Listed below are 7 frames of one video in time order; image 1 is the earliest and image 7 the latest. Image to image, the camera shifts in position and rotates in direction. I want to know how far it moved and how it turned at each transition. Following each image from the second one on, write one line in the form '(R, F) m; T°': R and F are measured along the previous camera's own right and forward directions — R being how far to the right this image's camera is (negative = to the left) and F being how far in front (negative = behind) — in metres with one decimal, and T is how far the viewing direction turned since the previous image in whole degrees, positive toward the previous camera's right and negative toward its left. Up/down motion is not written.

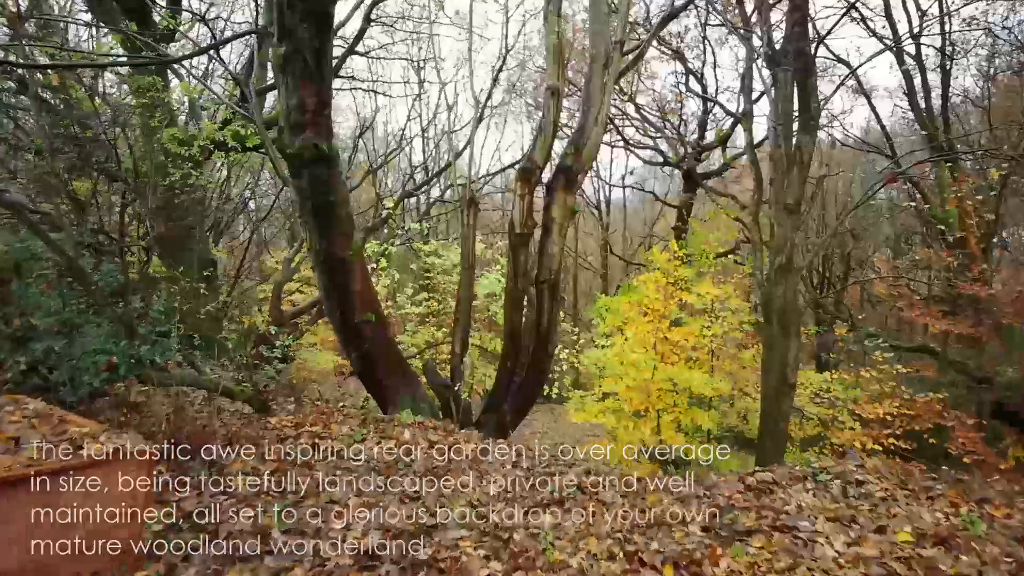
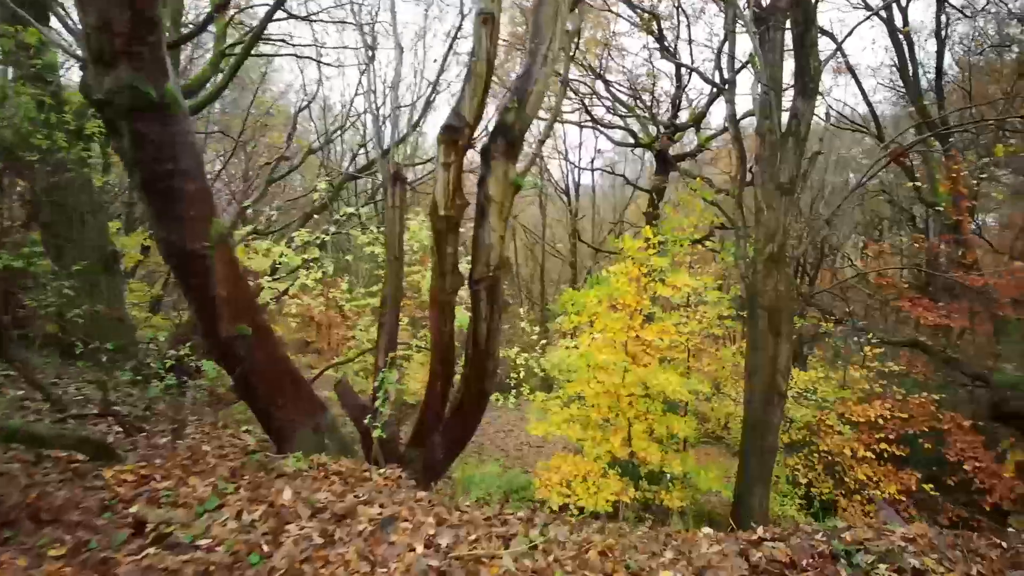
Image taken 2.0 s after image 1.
(+0.3, +1.4) m; +2°
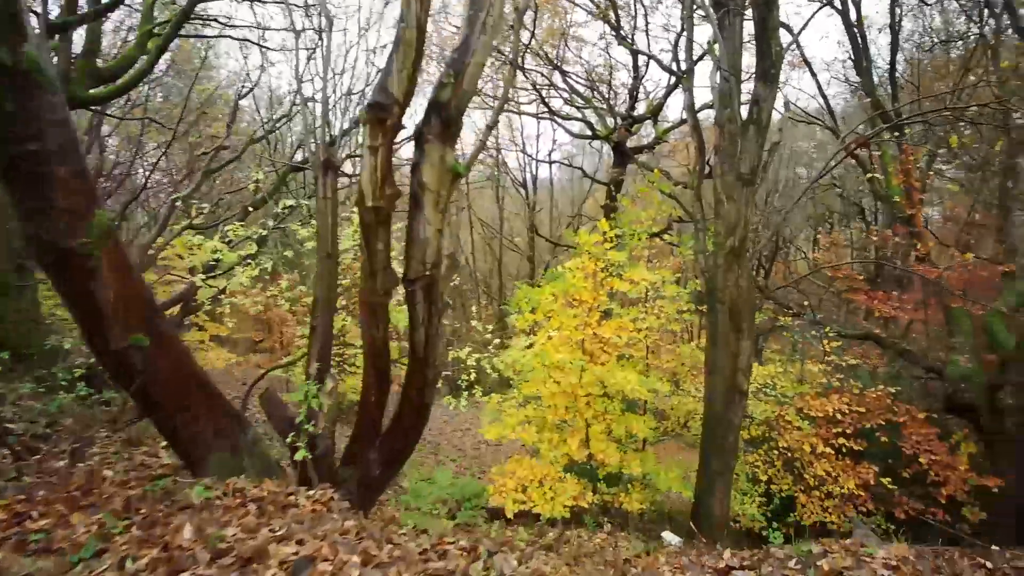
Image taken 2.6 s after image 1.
(+0.1, +0.5) m; +3°
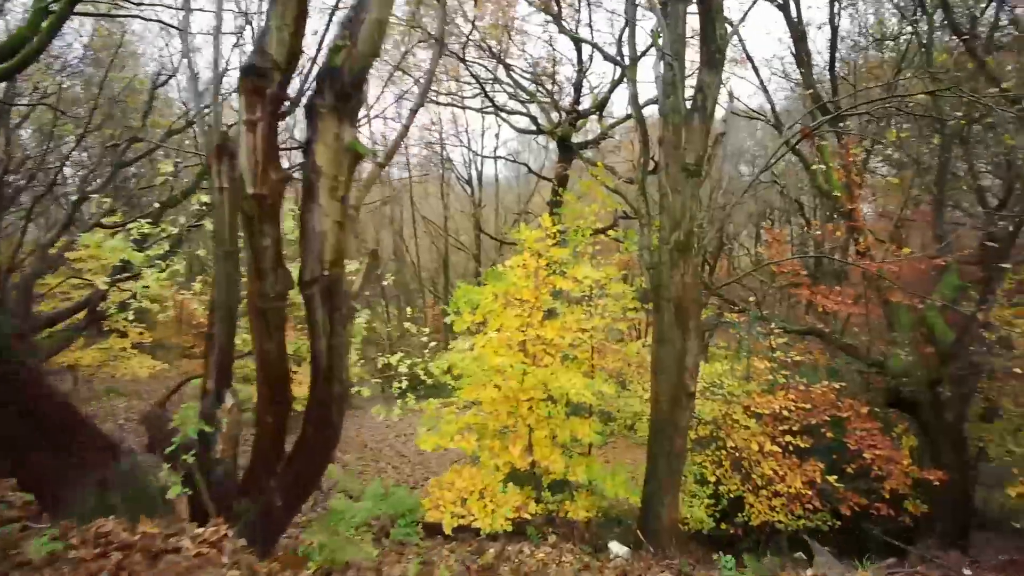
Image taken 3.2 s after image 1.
(+0.2, +0.5) m; +4°
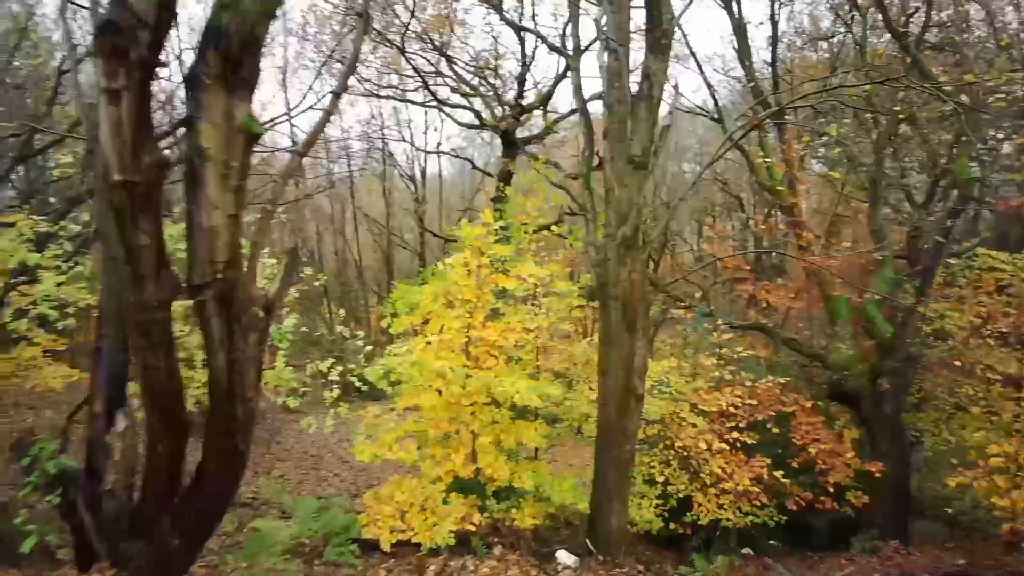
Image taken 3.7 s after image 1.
(+0.1, +0.4) m; +5°
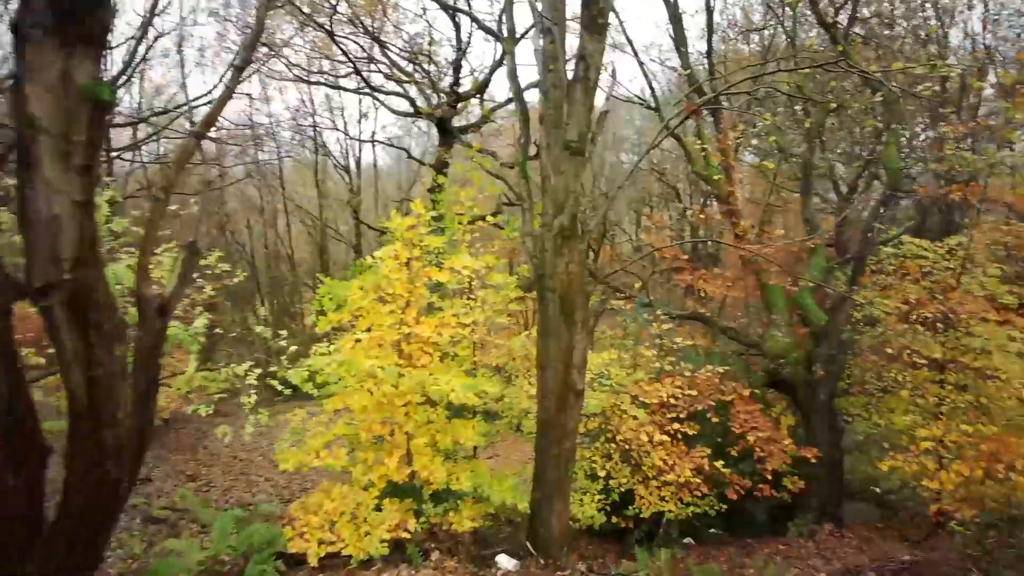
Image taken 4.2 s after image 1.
(+0.1, +0.4) m; +5°
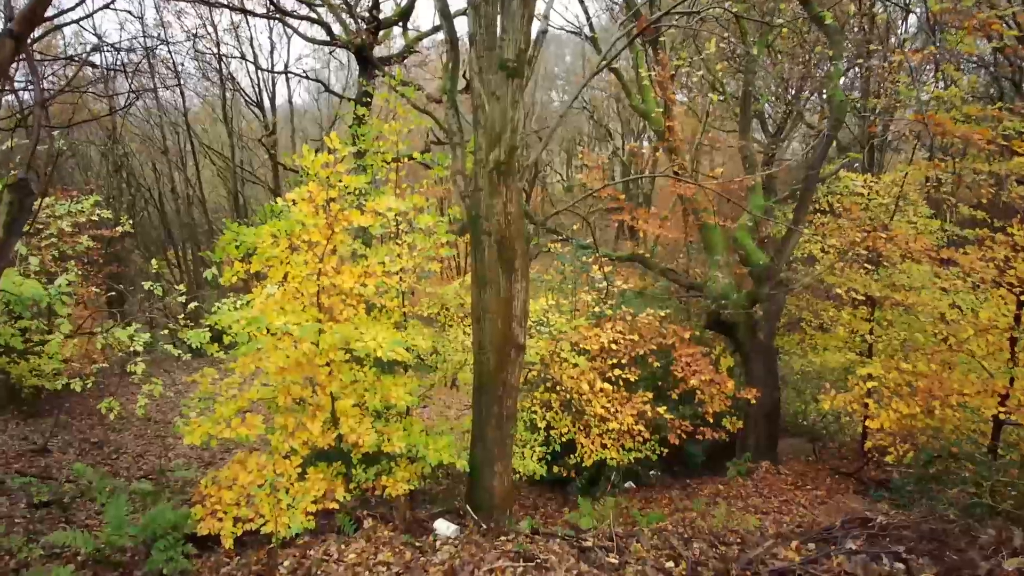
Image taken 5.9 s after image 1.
(0.0, +0.7) m; +6°
